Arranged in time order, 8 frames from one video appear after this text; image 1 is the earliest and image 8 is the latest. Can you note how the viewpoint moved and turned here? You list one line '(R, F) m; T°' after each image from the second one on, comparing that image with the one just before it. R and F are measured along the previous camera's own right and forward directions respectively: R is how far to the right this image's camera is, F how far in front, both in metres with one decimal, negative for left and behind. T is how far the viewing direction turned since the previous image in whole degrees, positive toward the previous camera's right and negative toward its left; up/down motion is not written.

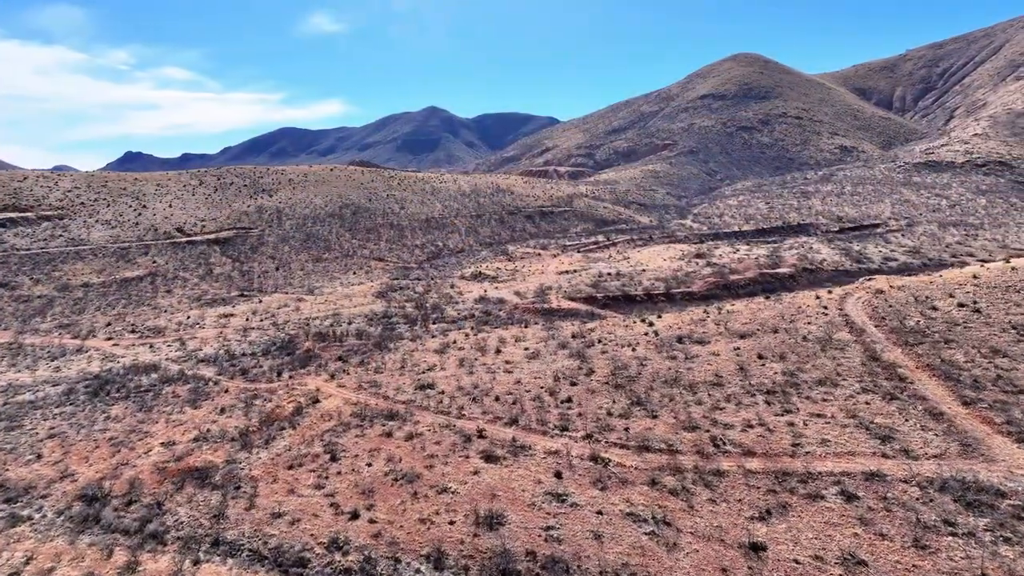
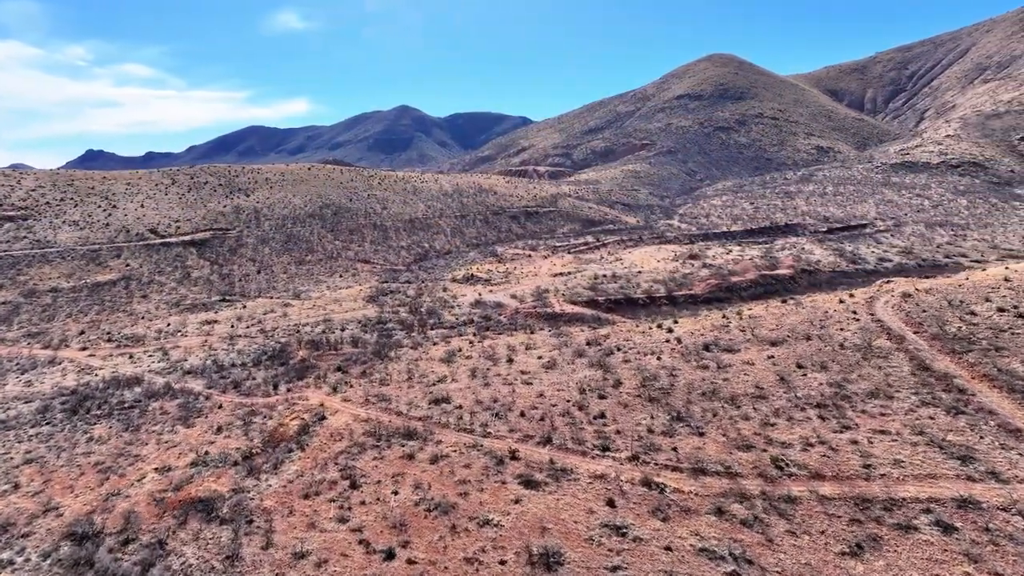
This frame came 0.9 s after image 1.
(-1.1, +1.1) m; +2°
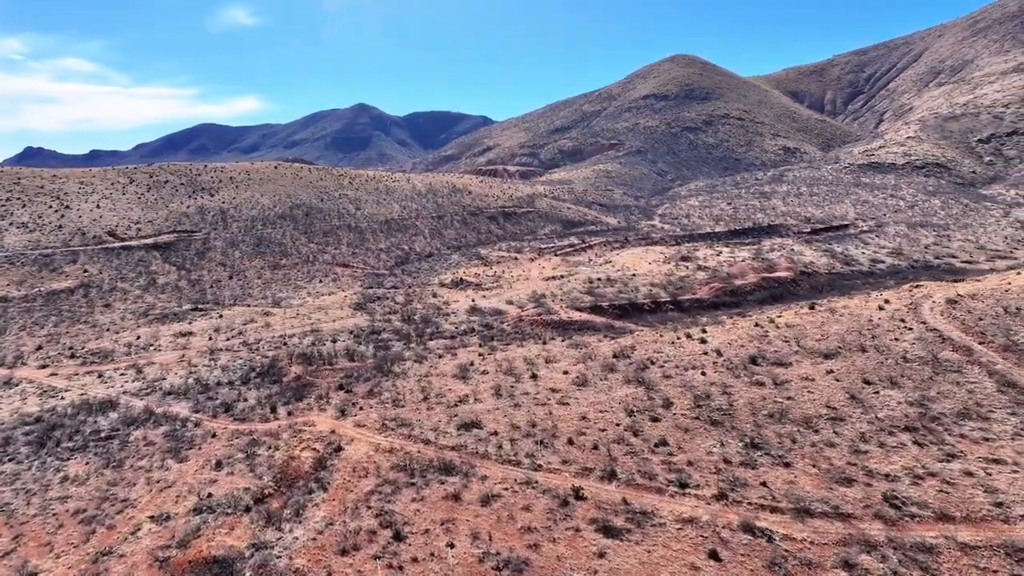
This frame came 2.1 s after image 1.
(-1.6, +1.7) m; +4°
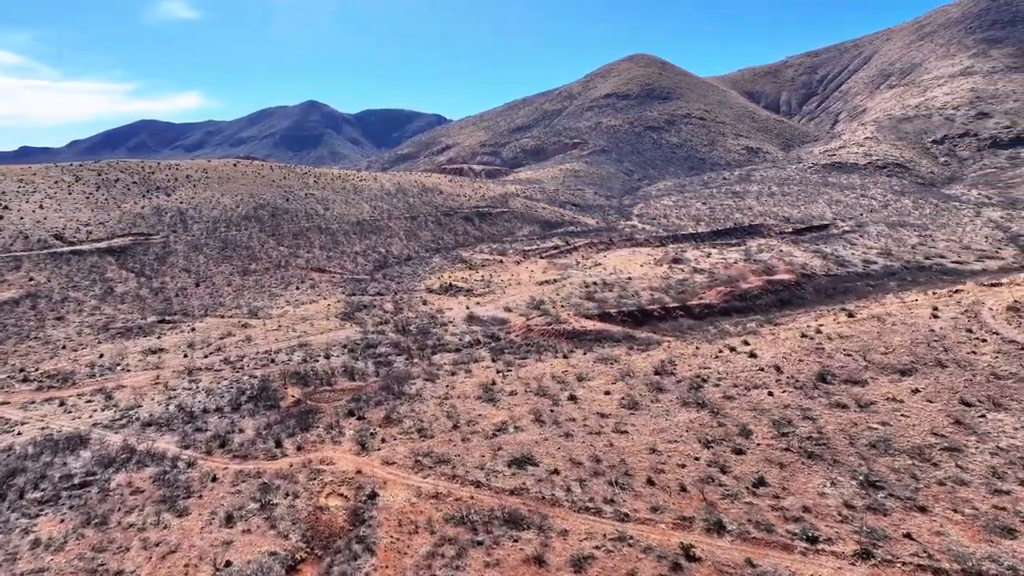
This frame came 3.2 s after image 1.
(-1.9, +2.0) m; +4°
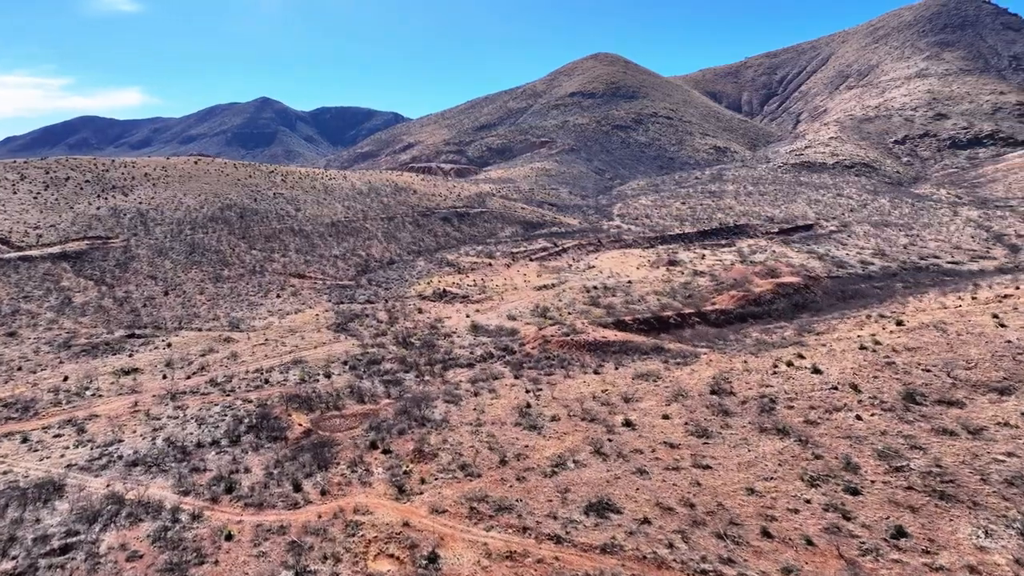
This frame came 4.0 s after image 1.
(-1.8, +1.9) m; +4°
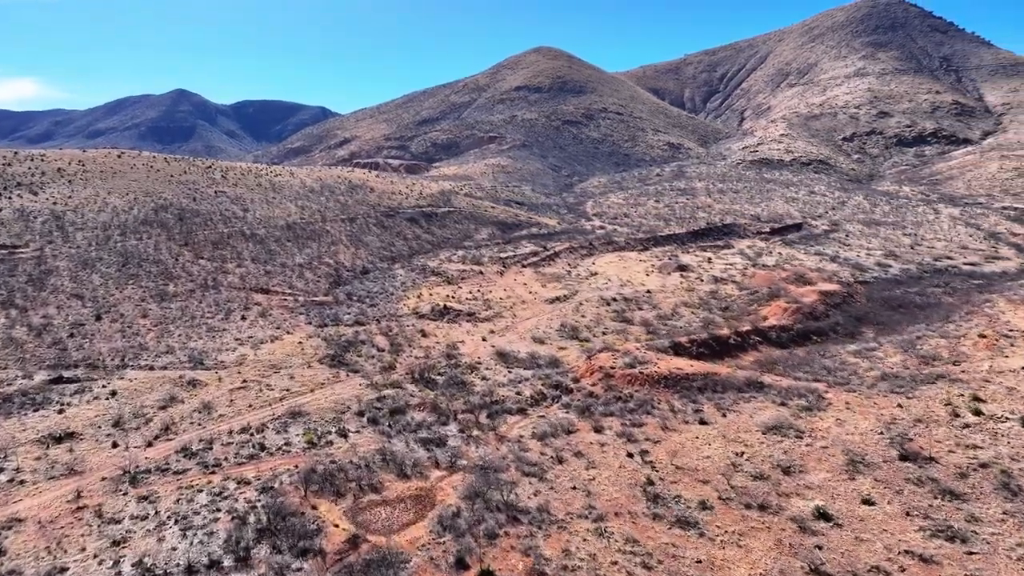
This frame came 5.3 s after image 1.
(-3.0, +4.5) m; +6°
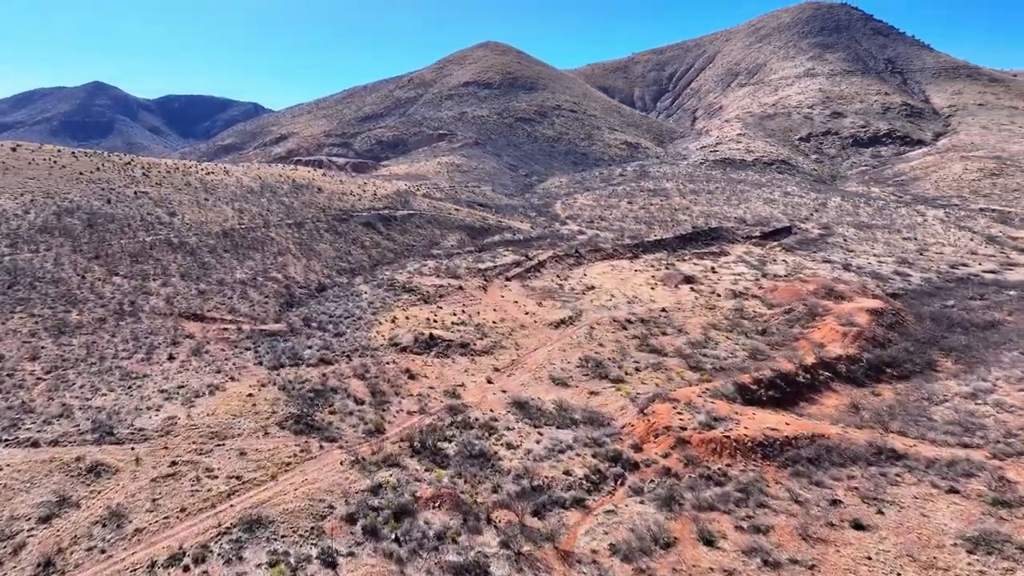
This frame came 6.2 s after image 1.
(-1.8, +4.7) m; +5°
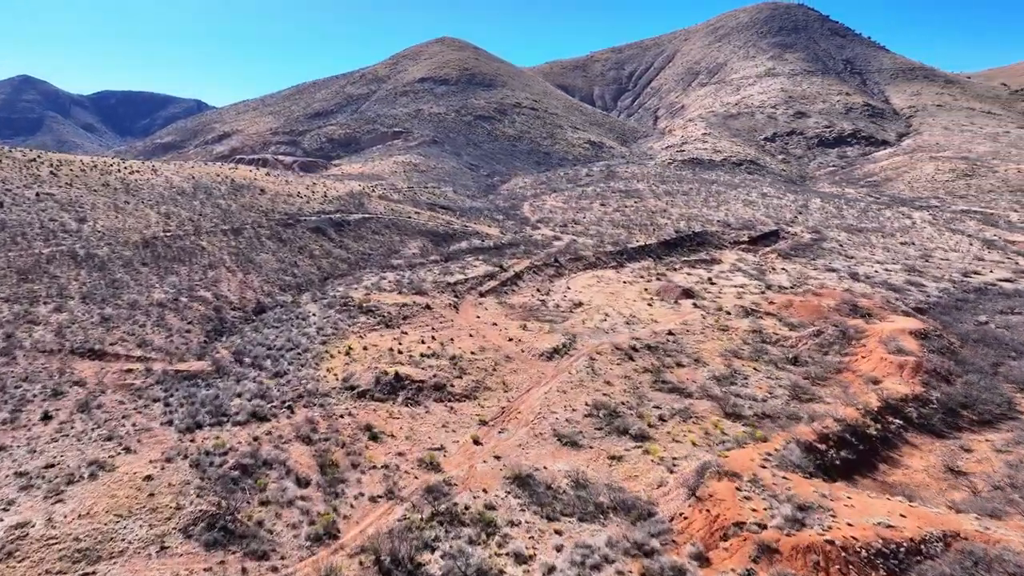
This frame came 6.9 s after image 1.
(-0.7, +4.0) m; +4°
